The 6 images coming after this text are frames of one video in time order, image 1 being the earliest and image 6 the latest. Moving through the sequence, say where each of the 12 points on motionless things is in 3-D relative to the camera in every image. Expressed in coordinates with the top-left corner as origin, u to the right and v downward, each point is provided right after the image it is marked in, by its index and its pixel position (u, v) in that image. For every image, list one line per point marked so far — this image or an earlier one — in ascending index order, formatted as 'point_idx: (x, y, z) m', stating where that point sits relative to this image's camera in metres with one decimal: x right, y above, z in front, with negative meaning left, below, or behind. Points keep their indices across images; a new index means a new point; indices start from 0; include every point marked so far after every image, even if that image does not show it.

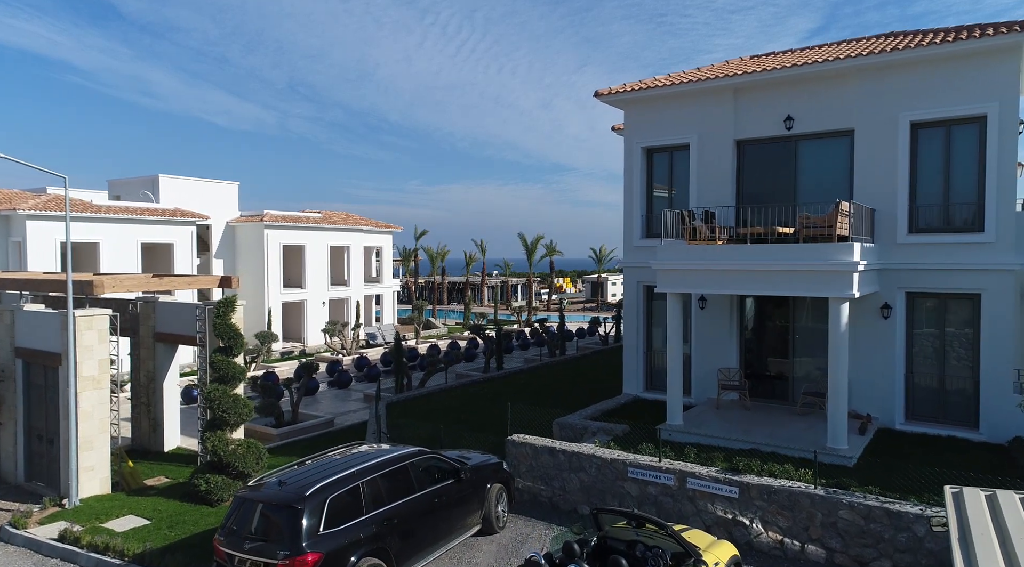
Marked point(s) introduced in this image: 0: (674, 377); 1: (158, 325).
0: (+2.9, -1.7, +13.4) m
1: (-8.3, -1.0, +17.5) m
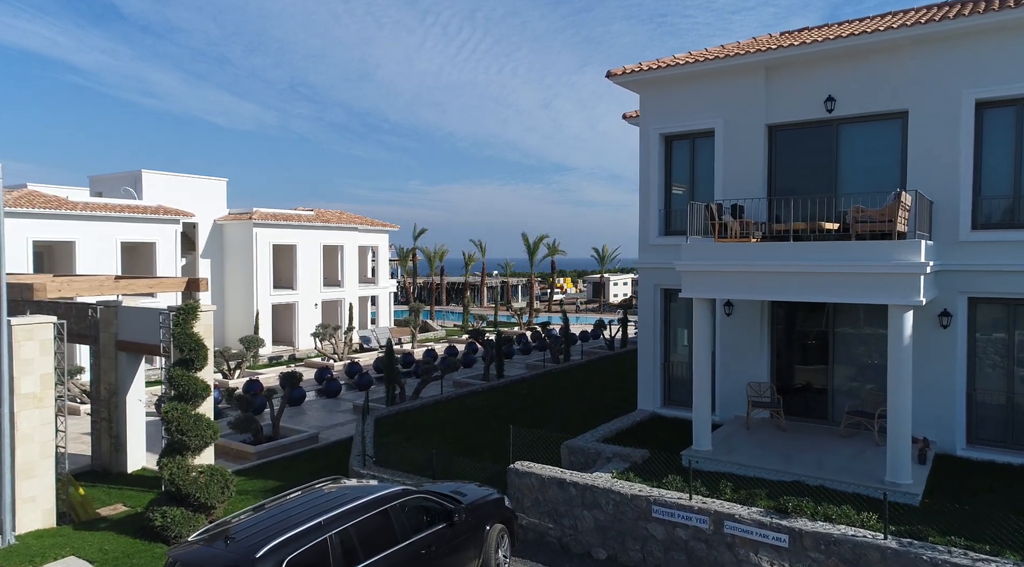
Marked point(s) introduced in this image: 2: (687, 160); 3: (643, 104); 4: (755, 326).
0: (+2.9, -1.8, +11.6) m
1: (-8.2, -1.0, +15.7) m
2: (+3.4, +2.4, +14.7) m
3: (+2.6, +3.6, +14.9) m
4: (+4.4, -0.8, +13.5) m
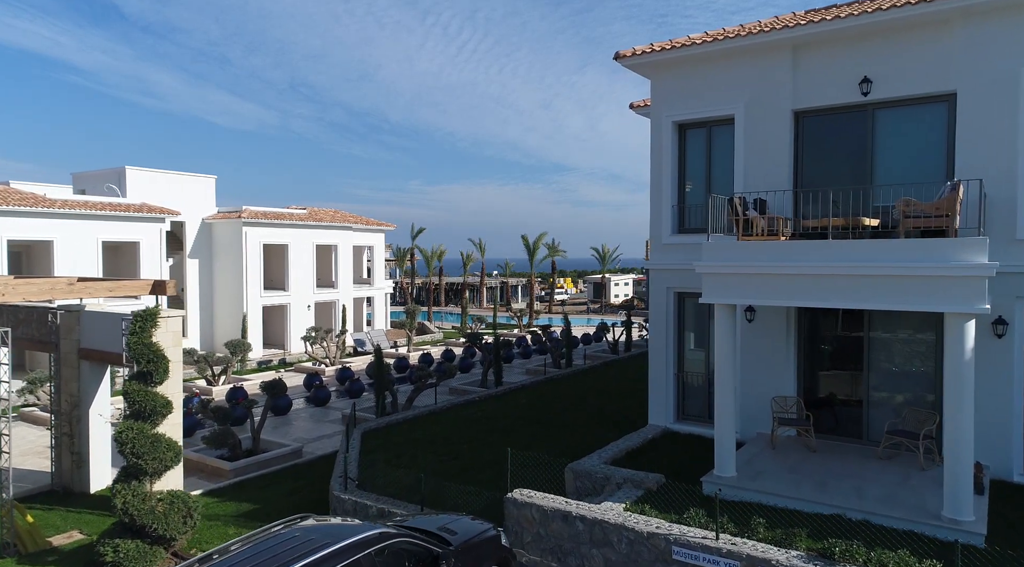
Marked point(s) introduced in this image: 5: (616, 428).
0: (+2.9, -1.8, +10.3) m
1: (-8.2, -1.1, +14.4) m
2: (+3.4, +2.4, +13.3) m
3: (+2.5, +3.5, +13.5) m
4: (+4.3, -0.8, +12.1) m
5: (+2.0, -2.8, +14.6) m
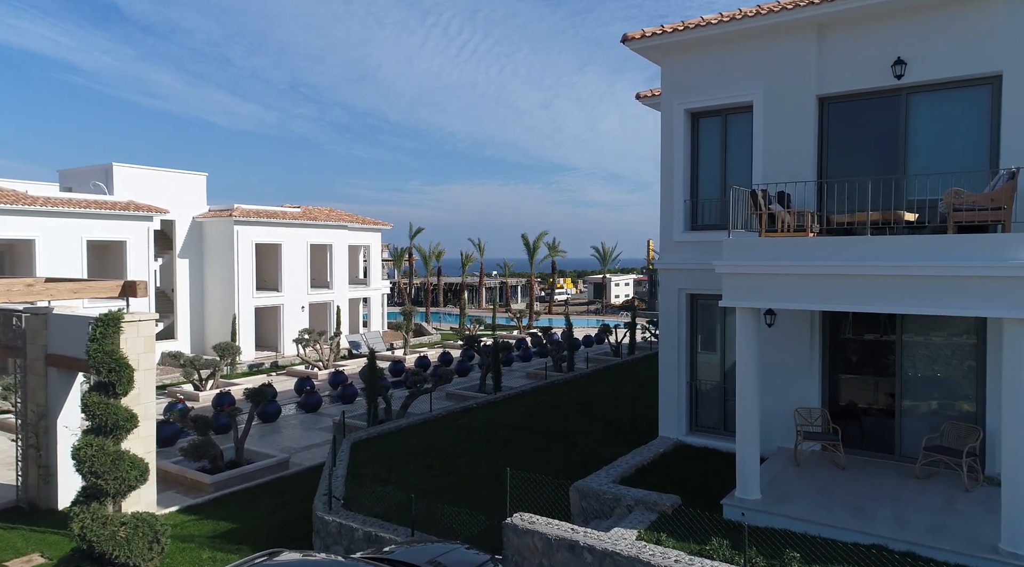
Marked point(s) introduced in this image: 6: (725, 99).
0: (+2.9, -1.8, +9.3) m
1: (-8.2, -1.1, +13.4) m
2: (+3.4, +2.3, +12.3) m
3: (+2.5, +3.5, +12.5) m
4: (+4.3, -0.8, +11.1) m
5: (+2.0, -2.9, +13.6) m
6: (+3.4, +2.9, +11.9) m
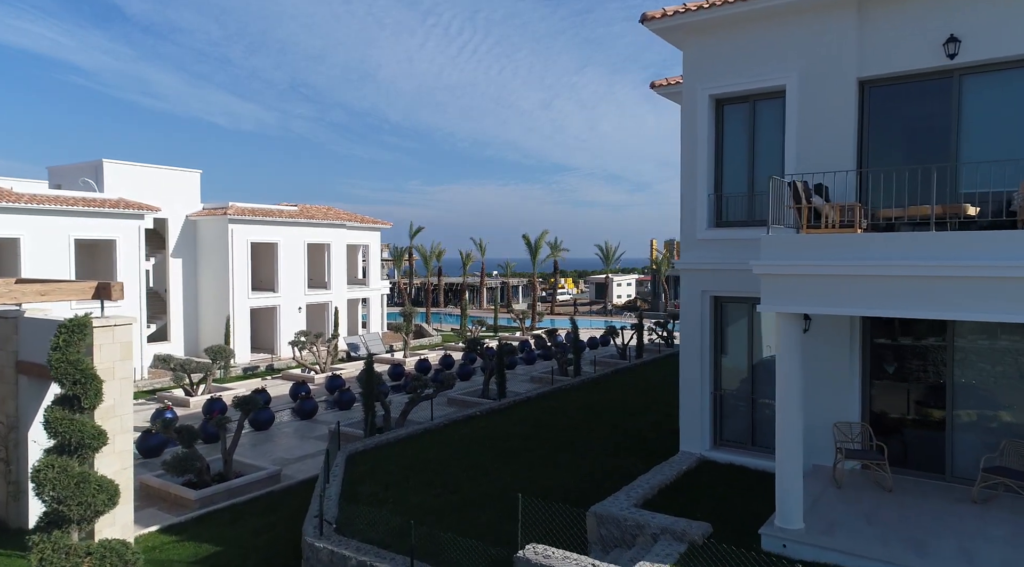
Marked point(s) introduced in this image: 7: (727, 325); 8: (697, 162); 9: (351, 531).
0: (+3.0, -1.8, +8.3) m
1: (-8.1, -1.1, +12.4) m
2: (+3.5, +2.3, +11.3) m
3: (+2.7, +3.5, +11.5) m
4: (+4.5, -0.9, +10.1) m
5: (+2.1, -2.9, +12.5) m
6: (+3.5, +2.9, +10.9) m
7: (+3.3, -0.6, +11.5) m
8: (+2.8, +1.9, +11.4) m
9: (-2.1, -3.3, +9.9) m
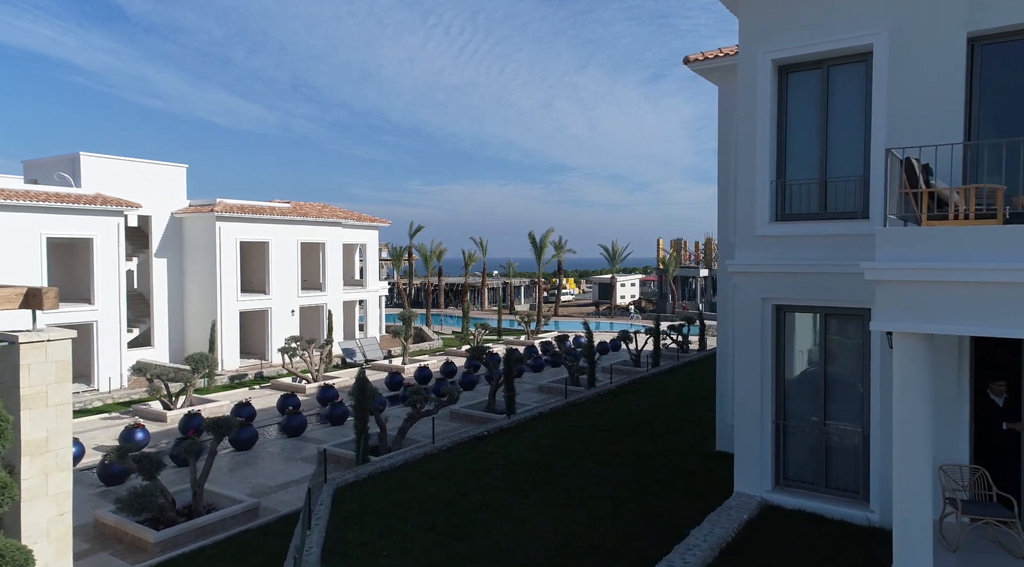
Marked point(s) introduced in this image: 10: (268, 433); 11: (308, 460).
0: (+3.3, -1.9, +6.2) m
1: (-7.9, -1.2, +10.3) m
2: (+3.8, +2.2, +9.3) m
3: (+2.9, +3.4, +9.4) m
4: (+4.7, -0.9, +8.1) m
5: (+2.3, -3.0, +10.5) m
6: (+3.8, +2.8, +8.9) m
7: (+3.5, -0.7, +9.5) m
8: (+3.1, +1.8, +9.4) m
9: (-1.9, -3.4, +7.9) m
10: (-6.3, -3.9, +19.5) m
11: (-4.6, -4.0, +16.7) m
